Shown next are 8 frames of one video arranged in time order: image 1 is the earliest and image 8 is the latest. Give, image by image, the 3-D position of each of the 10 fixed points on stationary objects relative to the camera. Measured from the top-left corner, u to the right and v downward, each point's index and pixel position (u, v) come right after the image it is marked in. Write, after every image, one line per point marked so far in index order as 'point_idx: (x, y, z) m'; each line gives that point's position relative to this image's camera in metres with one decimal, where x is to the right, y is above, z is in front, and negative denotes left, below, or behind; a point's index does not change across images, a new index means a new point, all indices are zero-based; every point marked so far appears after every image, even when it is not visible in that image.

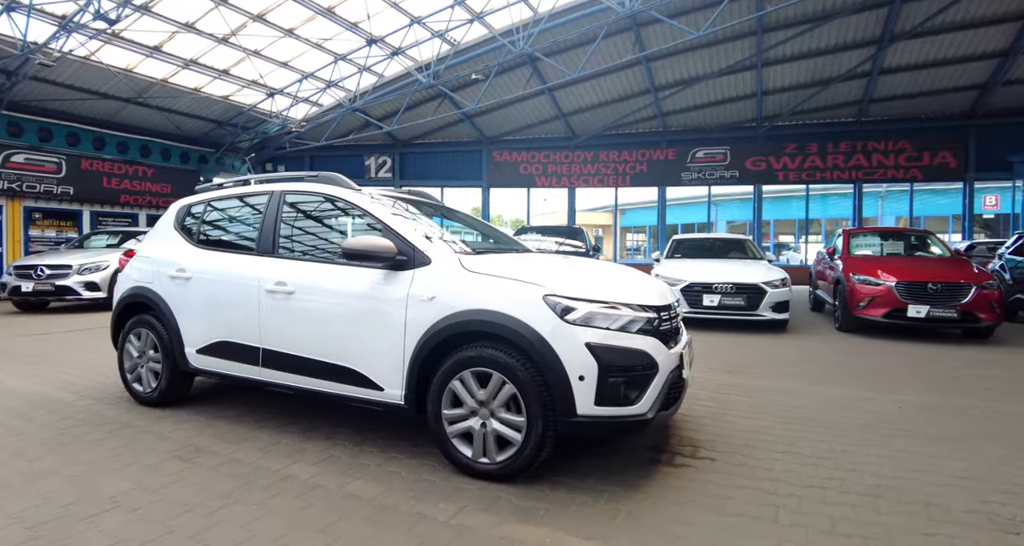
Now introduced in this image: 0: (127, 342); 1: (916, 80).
0: (-3.2, -0.6, +4.3) m
1: (+12.6, +6.0, +16.2) m
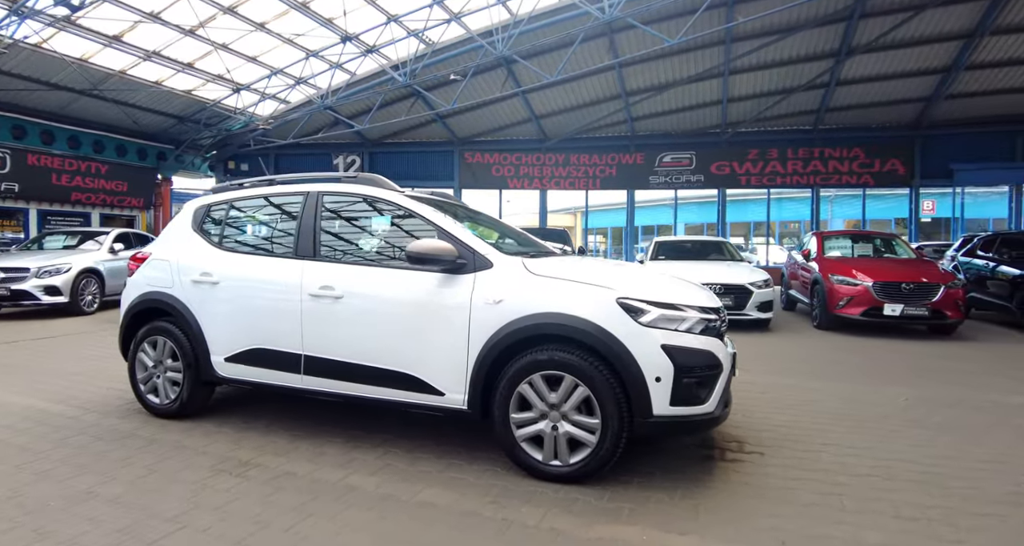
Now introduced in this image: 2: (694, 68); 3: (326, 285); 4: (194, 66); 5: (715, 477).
0: (-2.9, -0.6, +4.1) m
1: (+11.8, +6.0, +17.2) m
2: (+5.8, +6.5, +16.6) m
3: (-1.2, -0.1, +3.5) m
4: (-8.6, +5.6, +14.1) m
5: (+1.3, -1.2, +3.2) m
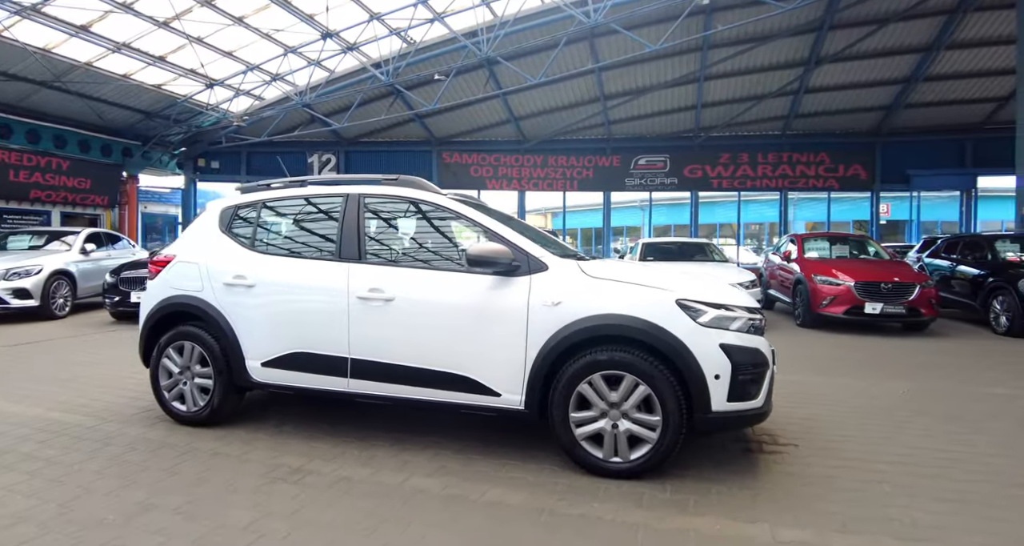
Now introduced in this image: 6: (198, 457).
0: (-2.6, -0.6, +3.9) m
1: (+11.2, +6.0, +18.1) m
2: (+5.2, +6.5, +17.0) m
3: (-0.9, -0.1, +3.4) m
4: (-9.0, +5.6, +13.5) m
5: (+1.6, -1.2, +3.3) m
6: (-2.0, -1.2, +3.4) m
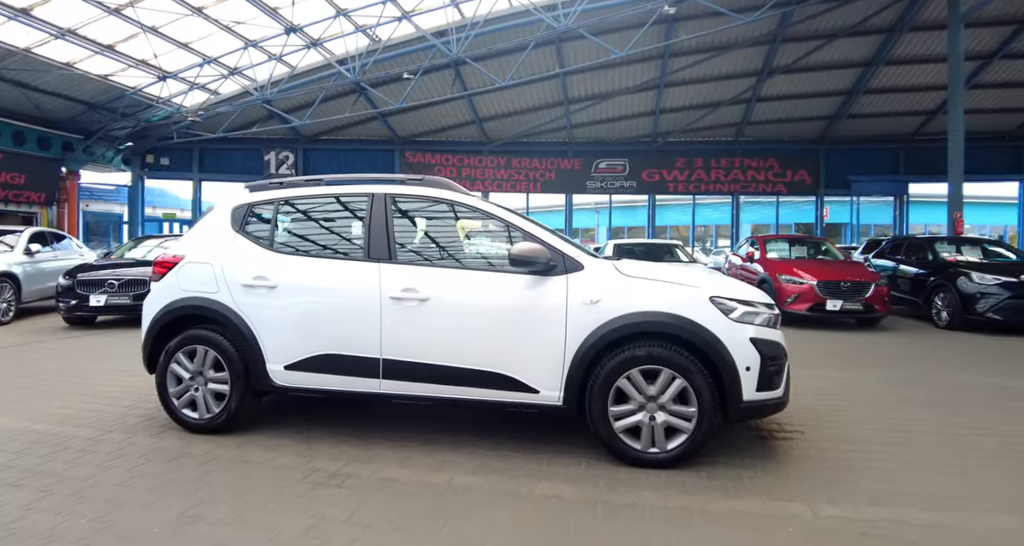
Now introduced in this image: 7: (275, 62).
0: (-2.5, -0.6, +3.7) m
1: (+9.9, +6.0, +19.2) m
2: (+4.1, +6.5, +17.5) m
3: (-0.7, -0.1, +3.4) m
4: (-9.7, +5.5, +12.7) m
5: (+1.8, -1.2, +3.5) m
6: (-1.8, -1.2, +3.3) m
7: (-6.6, +5.9, +14.5) m
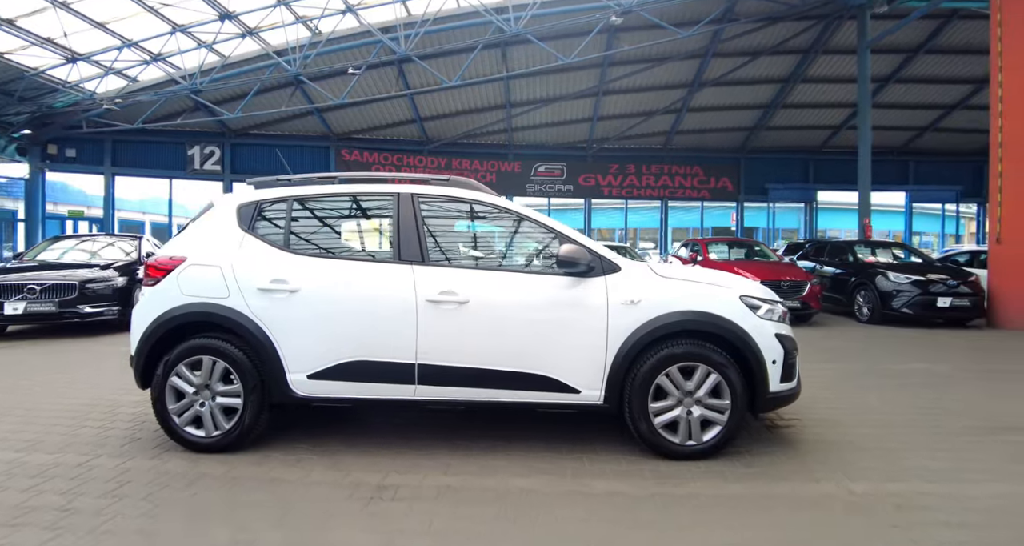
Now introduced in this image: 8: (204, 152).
0: (-2.2, -0.7, +3.4) m
1: (+7.8, +6.0, +20.5) m
2: (+2.2, +6.5, +18.0) m
3: (-0.4, -0.1, +3.3) m
4: (-10.8, +5.4, +11.2) m
5: (+2.0, -1.2, +3.8) m
6: (-1.5, -1.2, +3.0) m
7: (-8.0, +5.8, +13.5) m
8: (-11.4, +4.4, +19.0) m
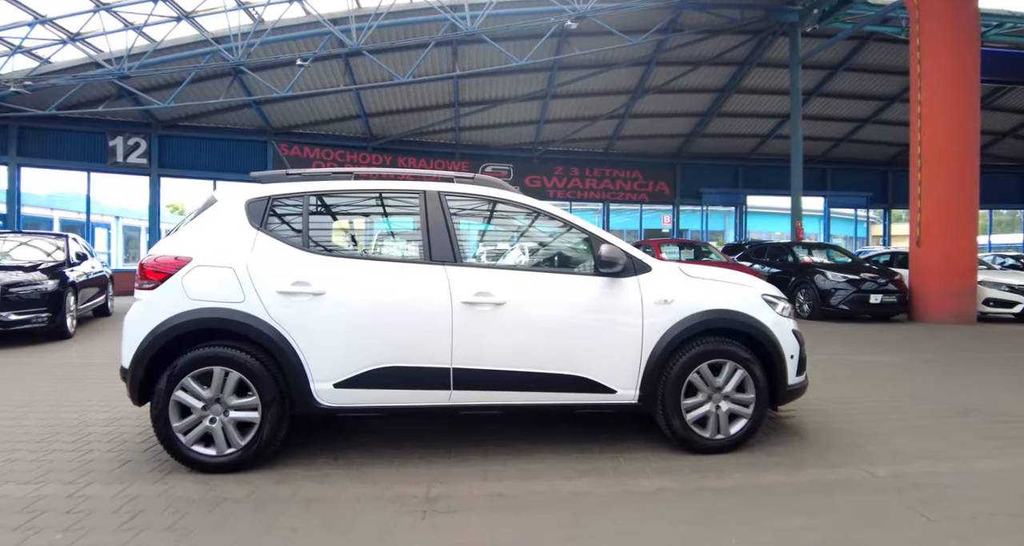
0: (-2.0, -0.7, +3.1) m
1: (+5.7, +6.0, +21.3) m
2: (+0.5, +6.4, +18.1) m
3: (-0.2, -0.1, +3.2) m
4: (-11.5, +5.3, +9.8) m
5: (+2.2, -1.2, +4.0) m
6: (-1.2, -1.2, +2.8) m
7: (-9.0, +5.7, +12.3) m
8: (-13.1, +4.3, +17.4) m
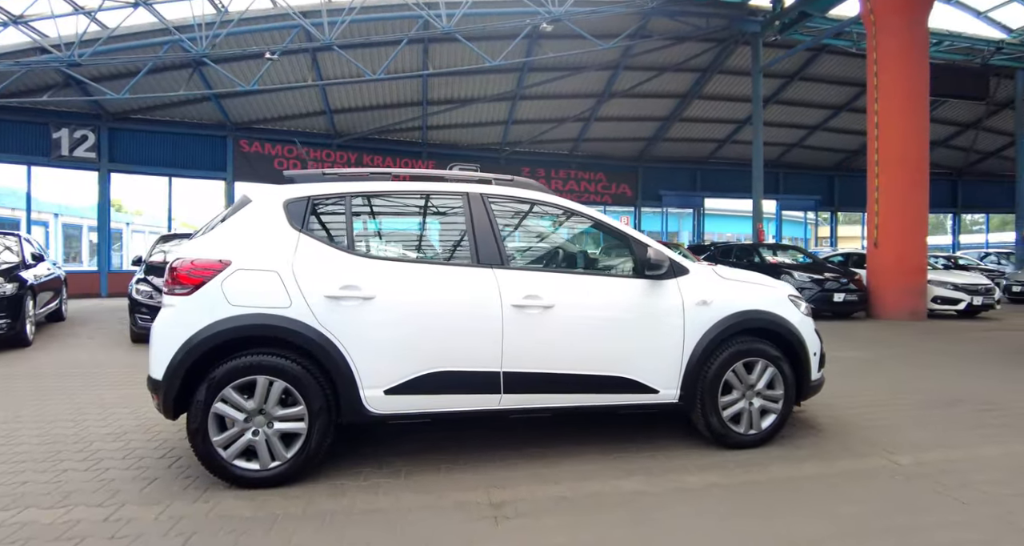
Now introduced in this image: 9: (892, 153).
0: (-1.6, -0.7, +2.9) m
1: (+4.4, +6.0, +21.7) m
2: (-0.5, +6.4, +18.1) m
3: (+0.1, -0.1, +3.2) m
4: (-11.7, +5.3, +8.7) m
5: (+2.4, -1.2, +4.2) m
6: (-0.9, -1.3, +2.7) m
7: (-9.5, +5.7, +11.5) m
8: (-14.0, +4.2, +16.2) m
9: (+8.1, +2.6, +11.1) m
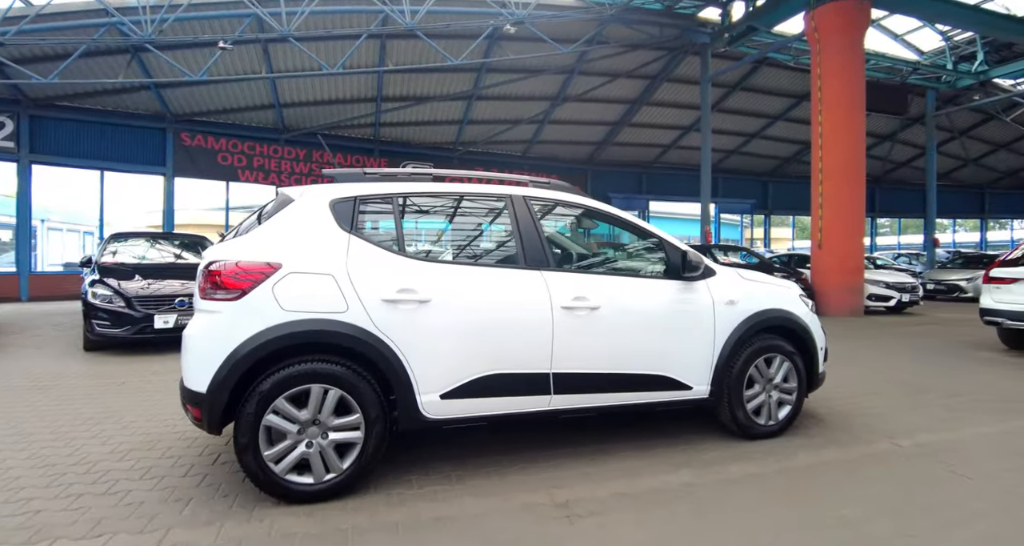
0: (-1.3, -0.7, +2.8) m
1: (+2.5, +6.0, +22.2) m
2: (-2.0, +6.4, +18.0) m
3: (+0.4, -0.1, +3.3) m
4: (-12.0, +5.2, +7.4) m
5: (+2.6, -1.2, +4.6) m
6: (-0.5, -1.3, +2.7) m
7: (-10.1, +5.7, +10.4) m
8: (-15.1, +4.2, +14.6) m
9: (+7.4, +2.6, +12.0) m
